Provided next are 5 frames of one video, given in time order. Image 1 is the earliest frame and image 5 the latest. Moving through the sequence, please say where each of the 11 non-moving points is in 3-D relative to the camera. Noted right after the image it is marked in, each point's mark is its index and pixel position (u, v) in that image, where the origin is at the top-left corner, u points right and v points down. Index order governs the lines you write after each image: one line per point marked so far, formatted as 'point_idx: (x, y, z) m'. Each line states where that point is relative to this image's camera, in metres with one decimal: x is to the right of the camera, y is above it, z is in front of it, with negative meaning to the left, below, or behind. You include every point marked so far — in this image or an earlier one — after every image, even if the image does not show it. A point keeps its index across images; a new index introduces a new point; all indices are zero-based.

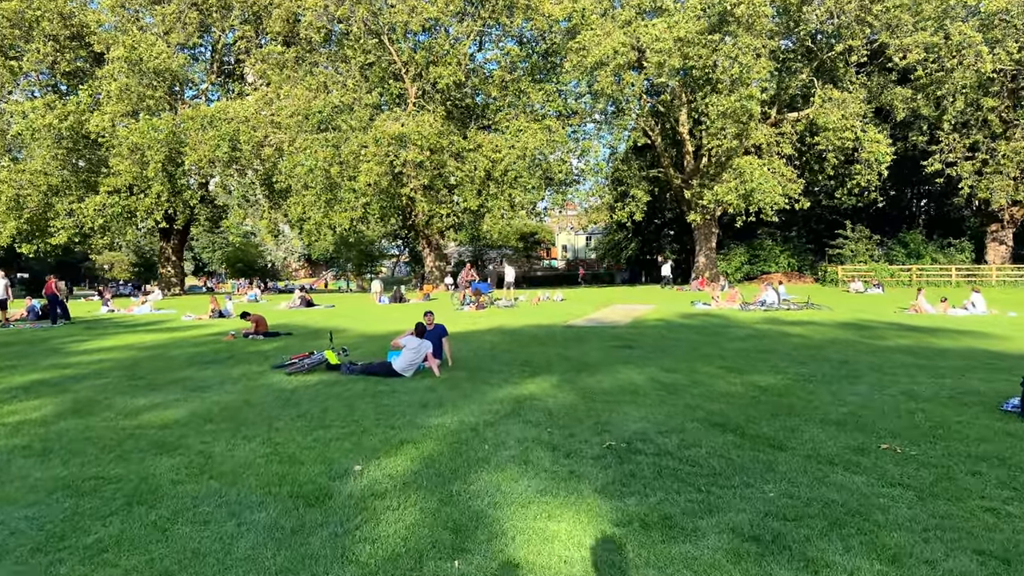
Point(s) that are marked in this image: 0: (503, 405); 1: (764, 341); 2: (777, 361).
0: (-0.1, -1.2, +7.8) m
1: (+4.5, -1.0, +13.8) m
2: (+3.8, -1.1, +11.1) m
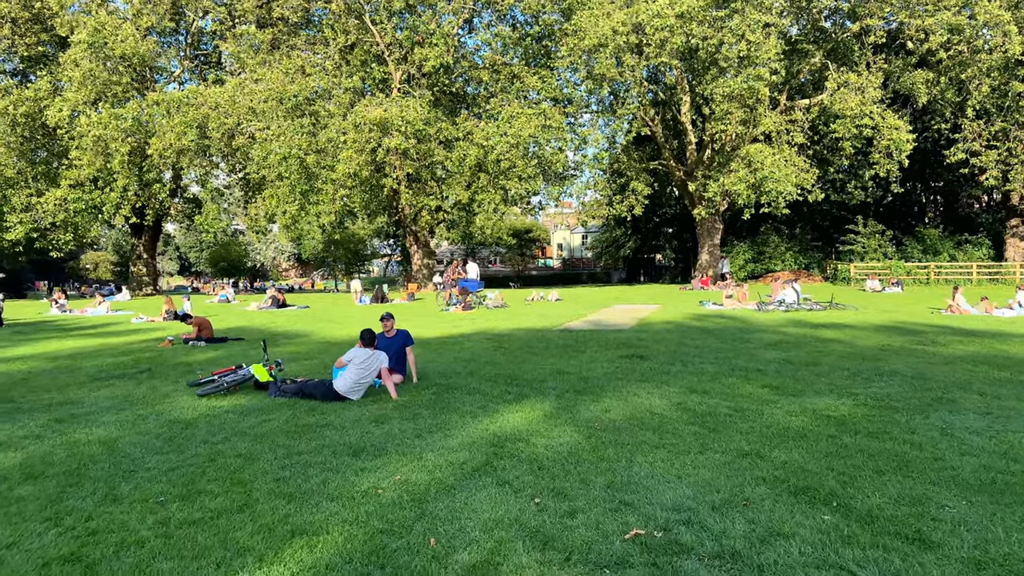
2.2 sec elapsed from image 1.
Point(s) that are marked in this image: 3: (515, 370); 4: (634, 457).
0: (-0.3, -1.1, +5.4) m
1: (+4.3, -0.9, +11.4) m
2: (+3.6, -1.0, +8.7) m
3: (0.0, -1.0, +9.7) m
4: (+0.8, -1.1, +5.1) m
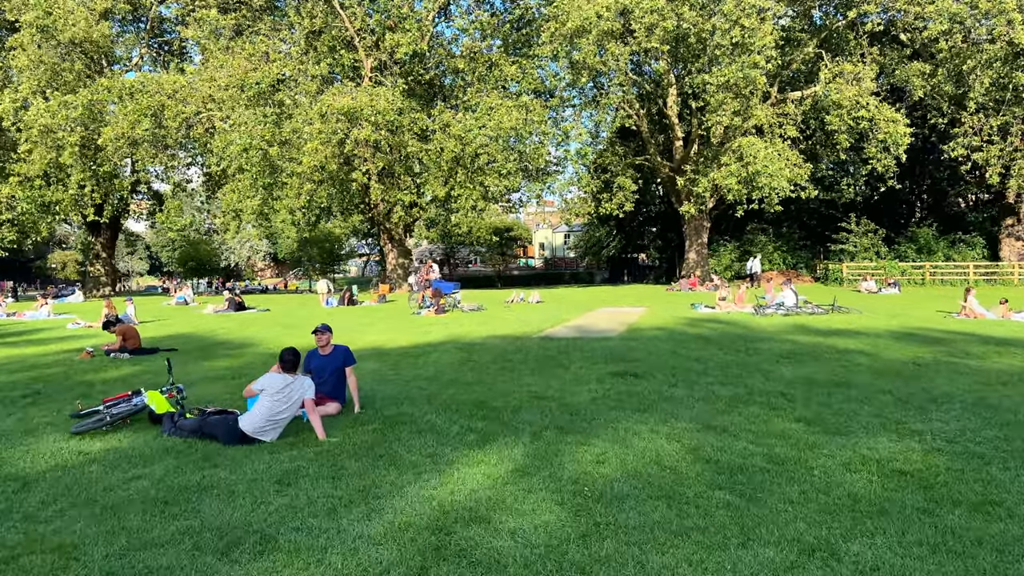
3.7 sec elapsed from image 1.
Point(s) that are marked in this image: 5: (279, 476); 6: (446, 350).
0: (-0.5, -1.2, +3.6) m
1: (+3.9, -0.9, +9.7) m
2: (+3.3, -1.0, +7.0) m
3: (-0.3, -1.1, +7.9) m
4: (+0.6, -1.2, +3.4) m
5: (-1.5, -1.2, +4.9) m
6: (-1.0, -1.0, +12.1) m
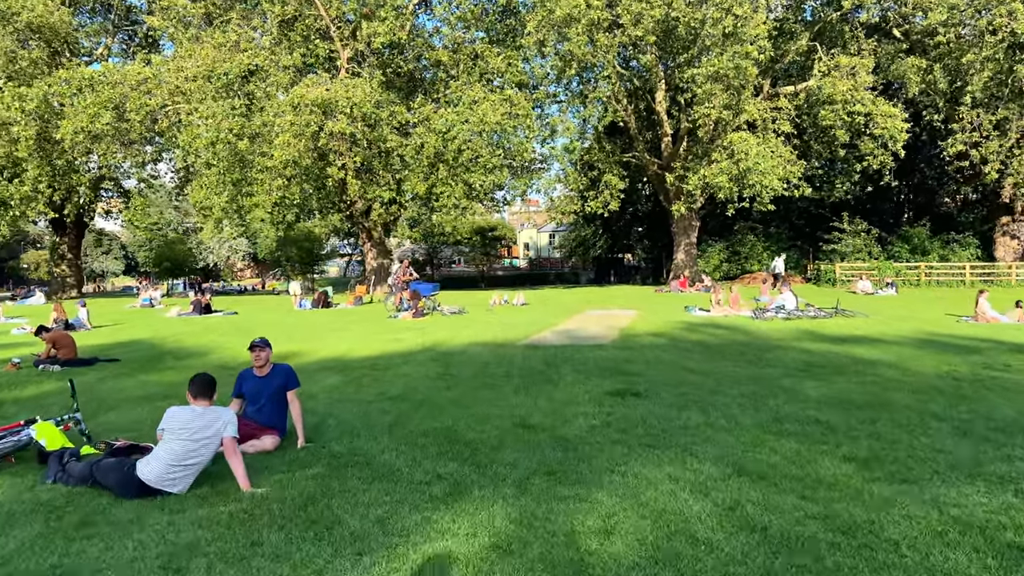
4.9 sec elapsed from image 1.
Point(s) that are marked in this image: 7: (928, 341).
0: (-0.6, -1.2, +2.3) m
1: (+3.7, -1.0, +8.4) m
2: (+3.1, -1.1, +5.7) m
3: (-0.5, -1.1, +6.6) m
4: (+0.5, -1.2, +2.1) m
5: (-1.6, -1.2, +3.6) m
6: (-1.3, -1.0, +10.7) m
7: (+6.7, -0.9, +12.4) m
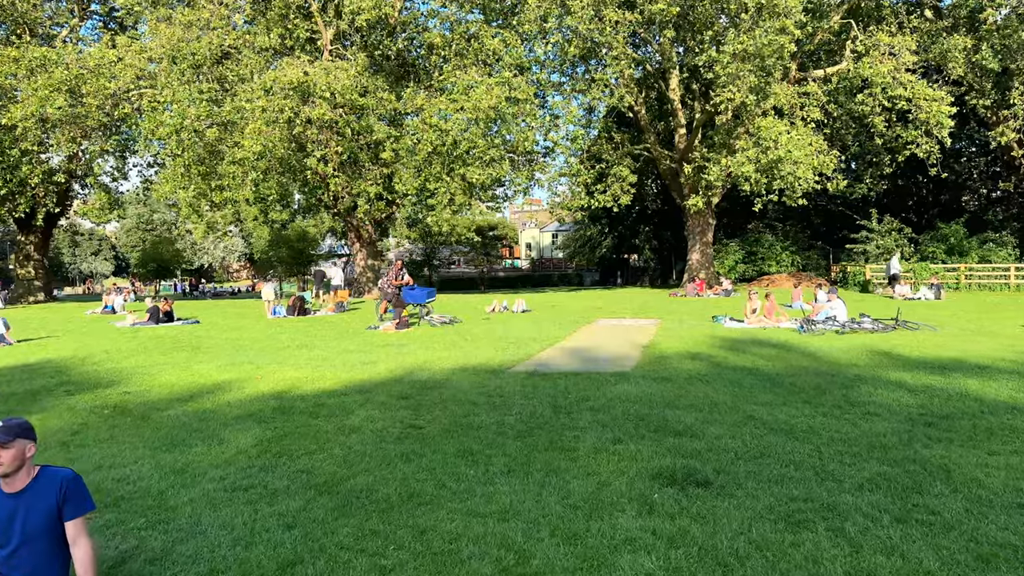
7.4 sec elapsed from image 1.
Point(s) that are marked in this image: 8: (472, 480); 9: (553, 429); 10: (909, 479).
0: (-0.7, -1.4, -0.6) m
1: (+3.7, -1.1, +5.6) m
2: (+3.1, -1.2, +2.8) m
3: (-0.5, -1.3, +3.7) m
4: (+0.4, -1.4, -0.8) m
5: (-1.7, -1.4, +0.8) m
6: (-1.3, -1.2, +7.9) m
7: (+6.7, -1.0, +9.6) m
8: (-0.3, -1.2, +4.8) m
9: (+0.3, -1.2, +6.2) m
10: (+2.4, -1.2, +4.7) m
